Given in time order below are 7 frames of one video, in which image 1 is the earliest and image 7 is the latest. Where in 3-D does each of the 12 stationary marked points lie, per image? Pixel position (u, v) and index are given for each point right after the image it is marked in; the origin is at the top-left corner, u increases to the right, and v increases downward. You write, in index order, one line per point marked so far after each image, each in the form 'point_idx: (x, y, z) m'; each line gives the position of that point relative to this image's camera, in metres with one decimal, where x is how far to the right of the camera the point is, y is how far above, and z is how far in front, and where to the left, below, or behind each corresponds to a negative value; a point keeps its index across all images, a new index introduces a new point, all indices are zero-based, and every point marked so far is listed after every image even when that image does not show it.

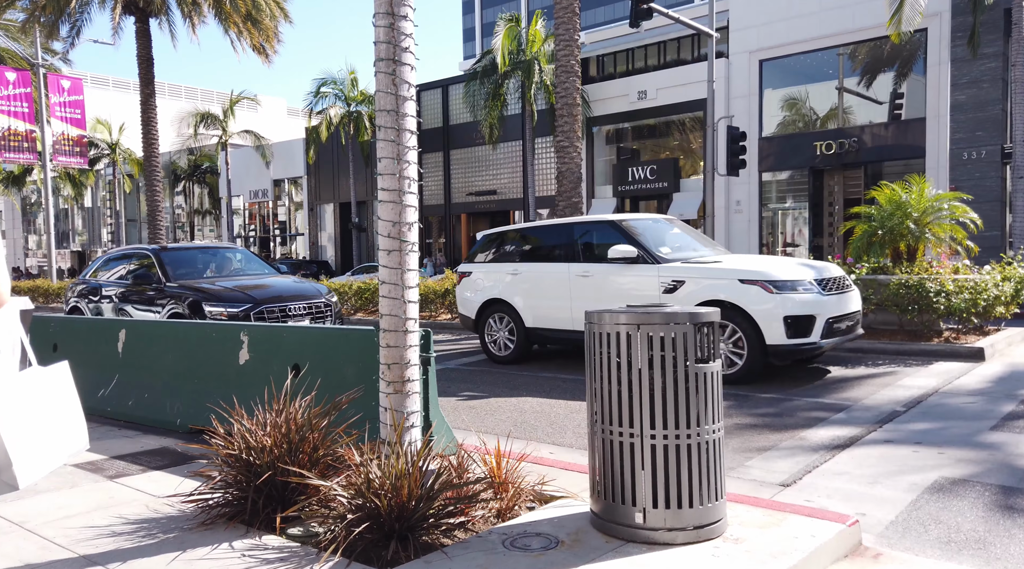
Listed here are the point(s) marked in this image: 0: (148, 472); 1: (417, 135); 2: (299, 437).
0: (-2.1, -1.1, +5.0) m
1: (-0.4, +0.6, +3.4) m
2: (-0.9, -0.6, +3.6) m
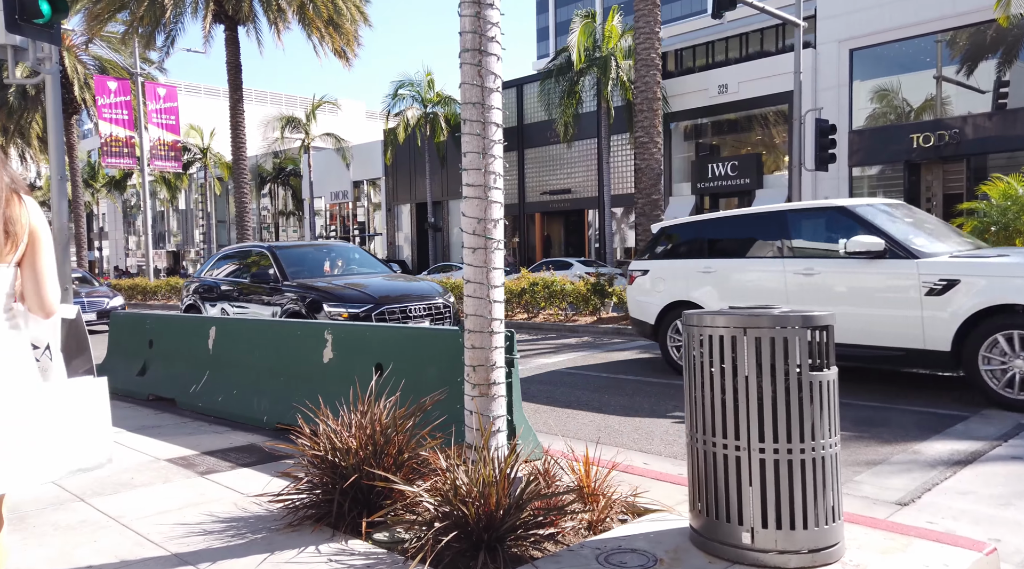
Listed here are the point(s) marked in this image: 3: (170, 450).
0: (-1.6, -1.1, +5.1) m
1: (0.0, +0.6, +3.3) m
2: (-0.5, -0.6, +3.5) m
3: (-2.3, -1.1, +5.9) m
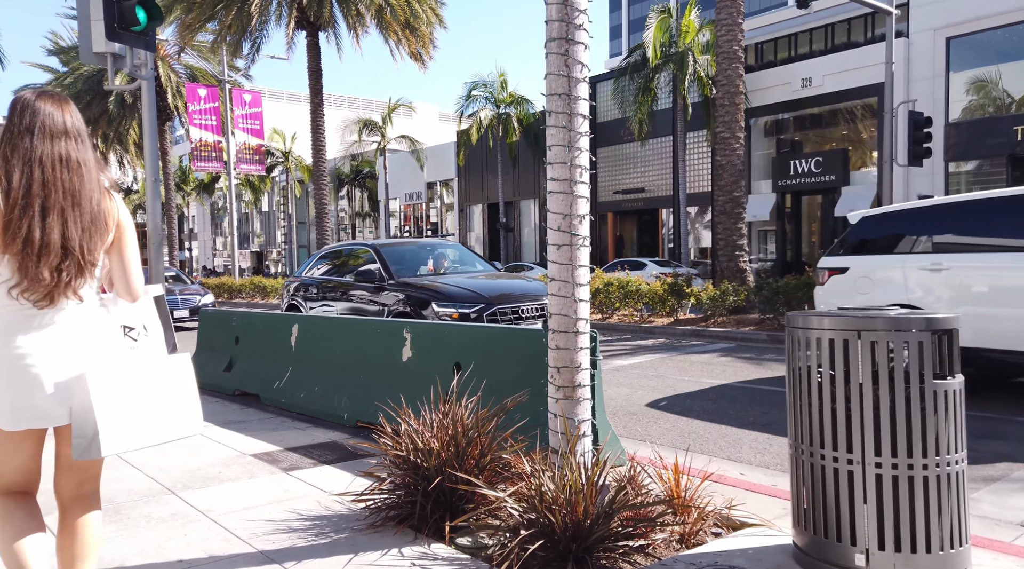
0: (-1.2, -1.1, +5.1) m
1: (+0.3, +0.6, +3.2) m
2: (-0.2, -0.6, +3.5) m
3: (-1.8, -1.1, +5.9) m
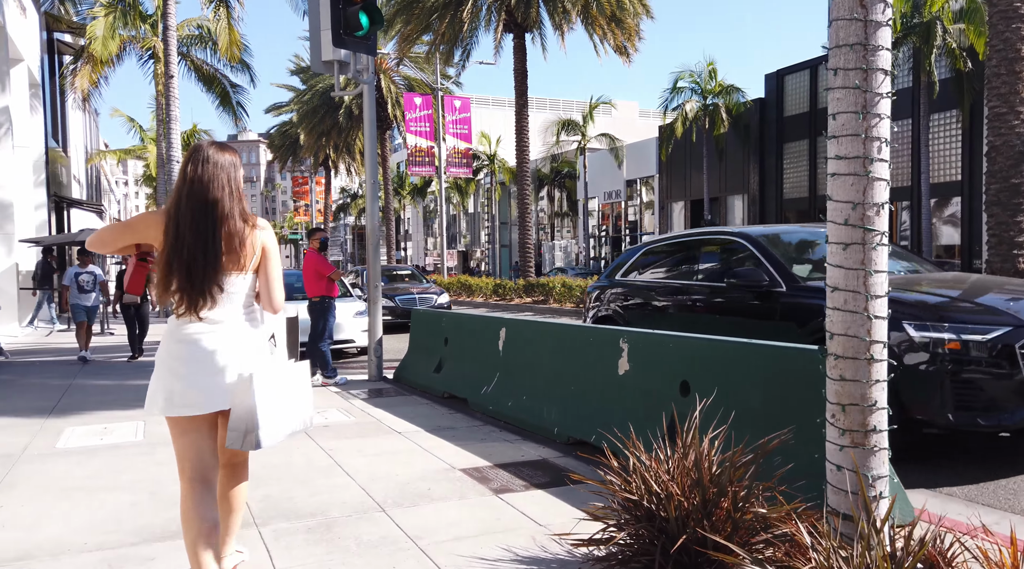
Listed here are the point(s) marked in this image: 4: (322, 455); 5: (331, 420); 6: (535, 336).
0: (+0.1, -1.1, +4.7) m
1: (+1.1, +0.6, +2.5) m
2: (+0.7, -0.7, +2.8) m
3: (-0.3, -1.1, +5.6) m
4: (-1.4, -1.2, +6.2) m
5: (-1.6, -1.2, +7.6) m
6: (+0.2, -0.4, +6.8) m
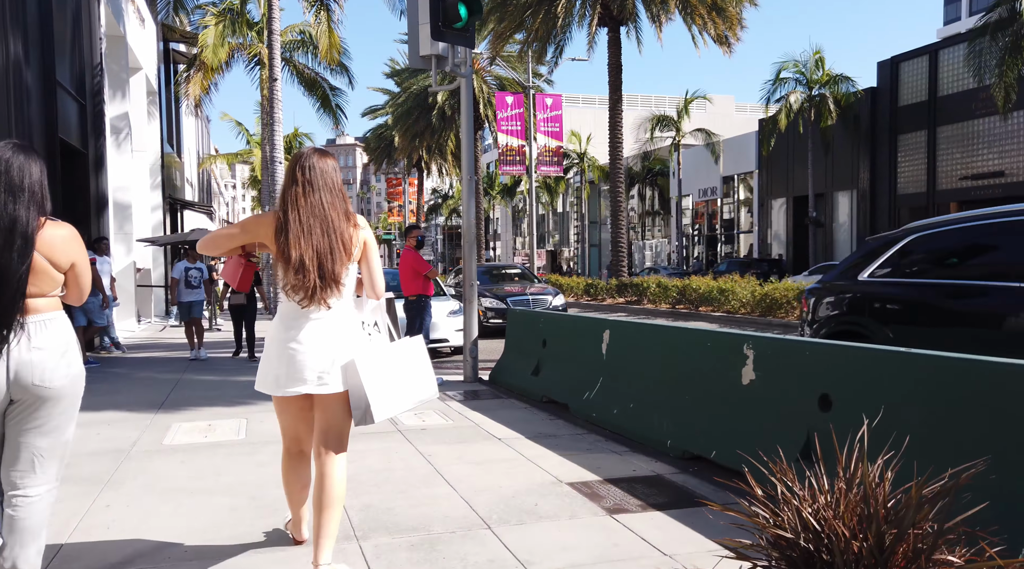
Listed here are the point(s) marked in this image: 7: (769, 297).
0: (+0.7, -1.1, +4.3) m
1: (+1.4, +0.6, +2.0) m
2: (+1.1, -0.7, +2.4) m
3: (+0.4, -1.1, +5.2) m
4: (-0.6, -1.2, +5.9) m
5: (-0.7, -1.2, +7.3) m
6: (+1.0, -0.4, +6.4) m
7: (+5.1, -0.2, +16.9) m
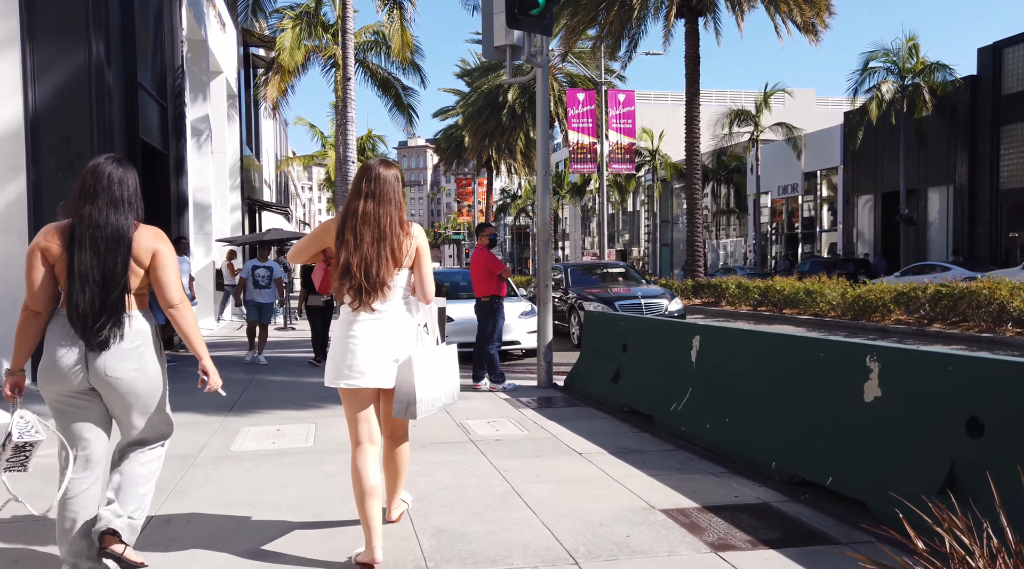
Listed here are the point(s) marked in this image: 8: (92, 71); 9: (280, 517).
0: (+1.1, -1.1, +3.7) m
1: (+1.6, +0.6, +1.4) m
2: (+1.3, -0.7, +1.8) m
3: (+0.8, -1.2, +4.7) m
4: (-0.1, -1.2, +5.4) m
5: (-0.1, -1.2, +6.9) m
6: (+1.5, -0.4, +5.8) m
7: (+6.5, -0.3, +16.0) m
8: (-5.4, +2.7, +10.9) m
9: (-1.4, -1.4, +5.2) m
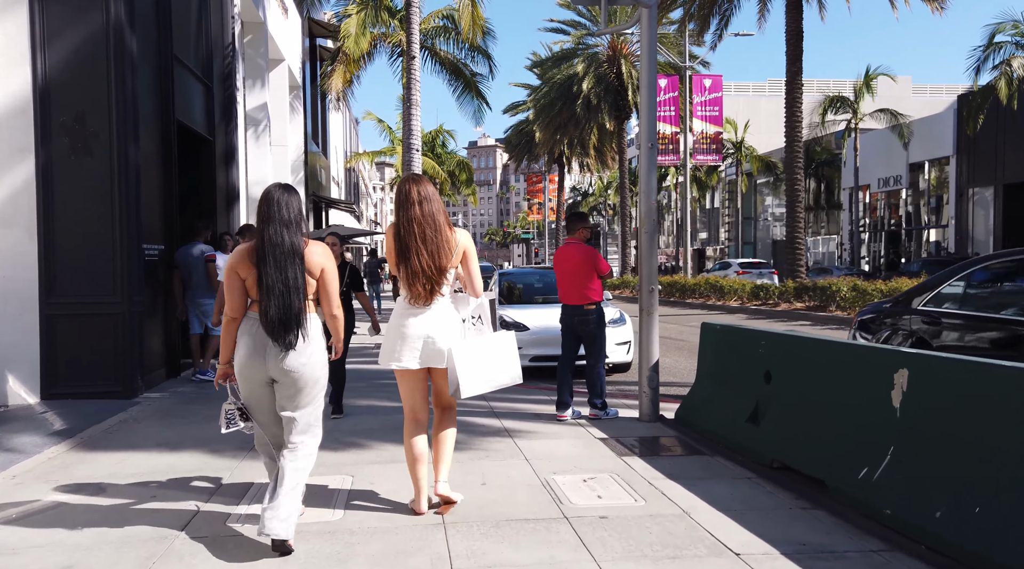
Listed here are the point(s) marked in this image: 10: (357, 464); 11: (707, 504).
0: (+1.4, -1.2, +1.6) m
1: (+1.8, +0.5, -0.8) m
2: (+1.5, -0.7, -0.4) m
3: (+1.3, -1.2, +2.6) m
4: (+0.4, -1.3, +3.4) m
5: (+0.6, -1.2, +4.8) m
6: (+2.1, -0.5, +3.6) m
7: (+7.9, -0.3, +13.4) m
8: (-4.4, +2.7, +9.3) m
9: (-0.9, -1.5, +3.2) m
10: (-1.1, -1.3, +6.2) m
11: (+1.1, -1.2, +4.7) m
